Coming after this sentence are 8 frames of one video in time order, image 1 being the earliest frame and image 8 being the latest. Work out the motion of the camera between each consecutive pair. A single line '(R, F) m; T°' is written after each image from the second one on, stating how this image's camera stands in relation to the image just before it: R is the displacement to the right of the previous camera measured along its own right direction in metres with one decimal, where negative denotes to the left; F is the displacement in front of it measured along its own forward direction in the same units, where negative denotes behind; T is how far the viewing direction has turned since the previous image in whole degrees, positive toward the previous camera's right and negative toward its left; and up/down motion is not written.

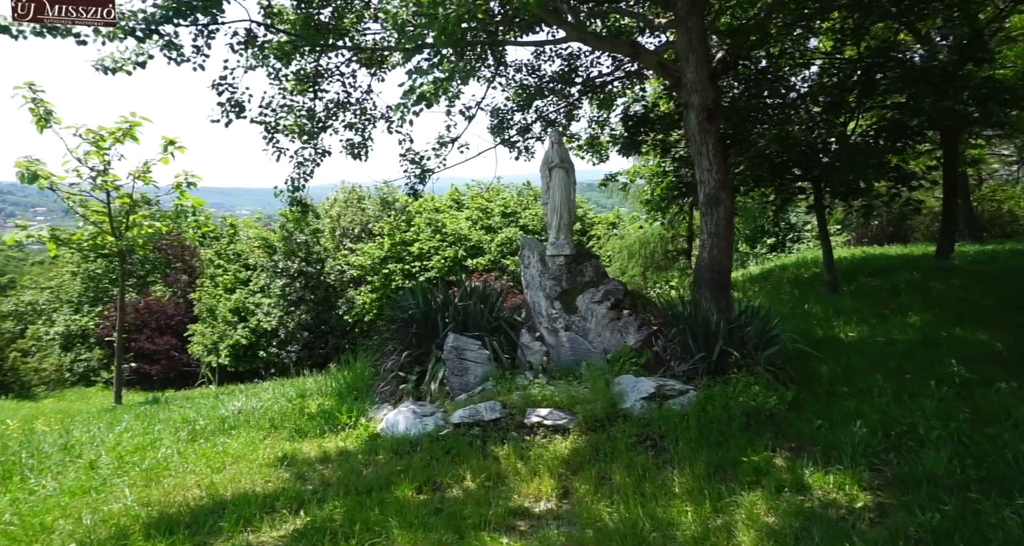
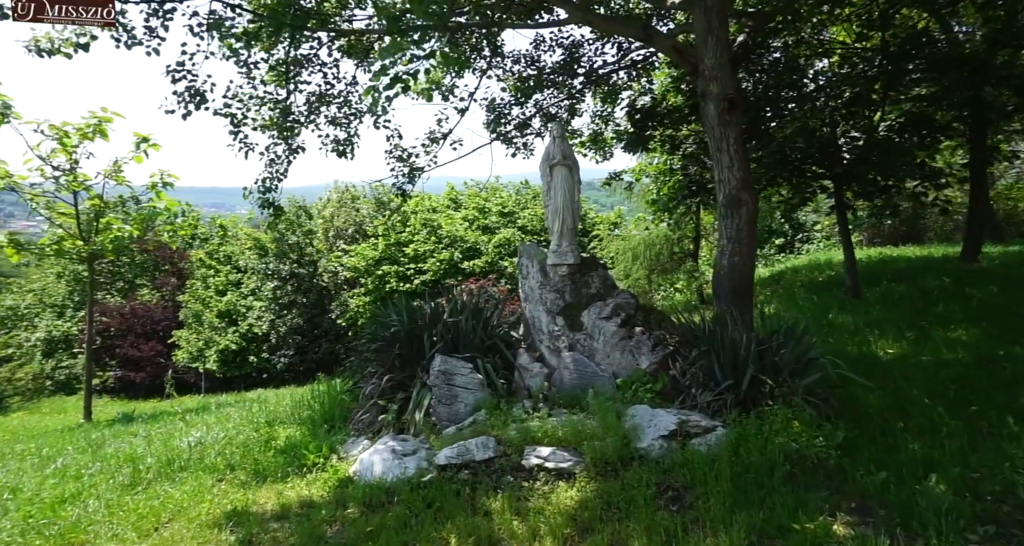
(0.0, +0.8) m; 0°
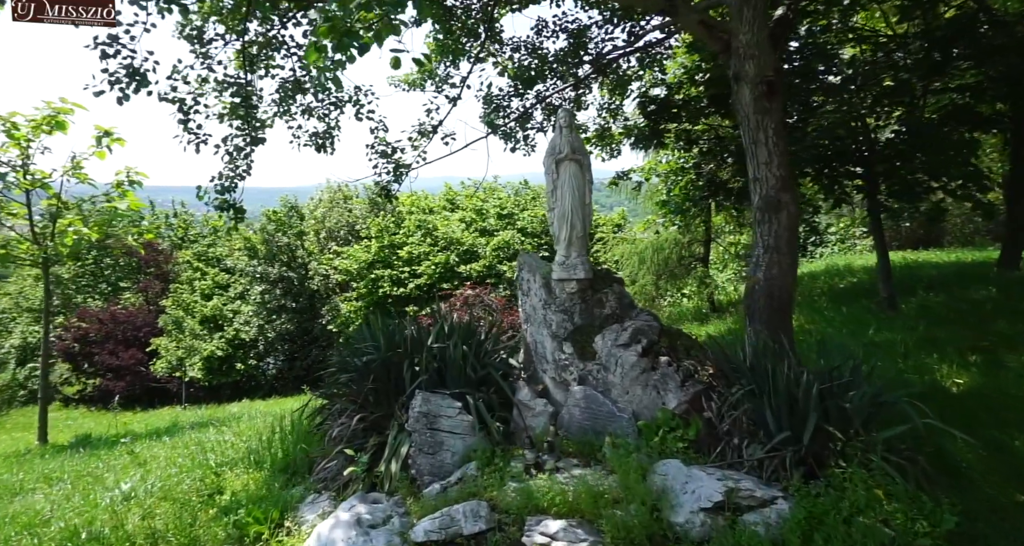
(0.0, +1.0) m; 0°
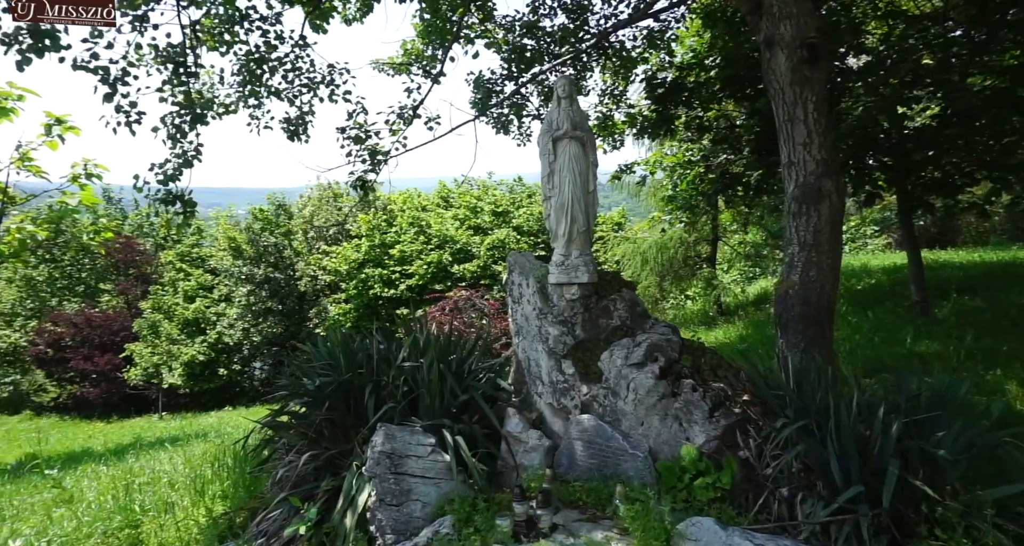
(+0.1, +0.9) m; 0°
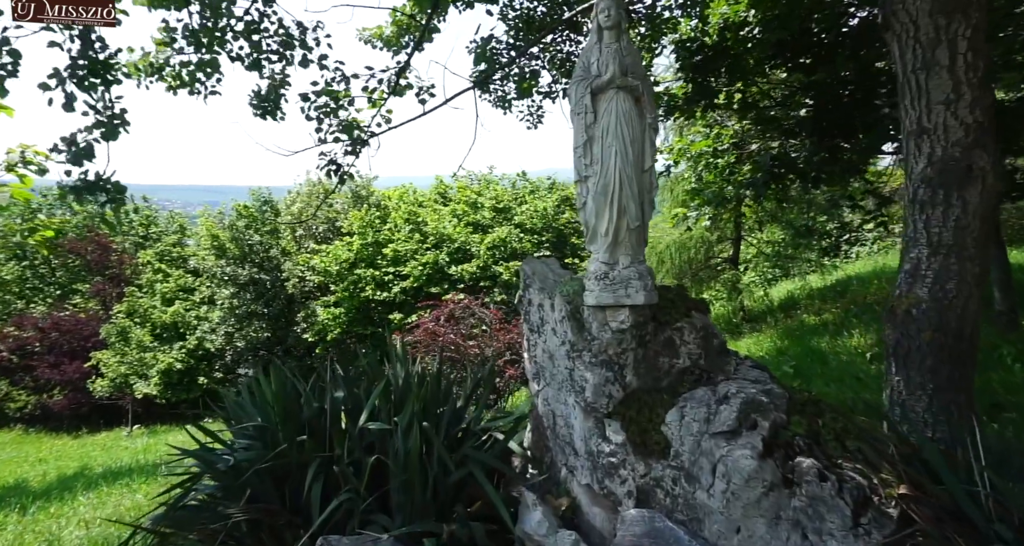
(-0.1, +1.3) m; 0°
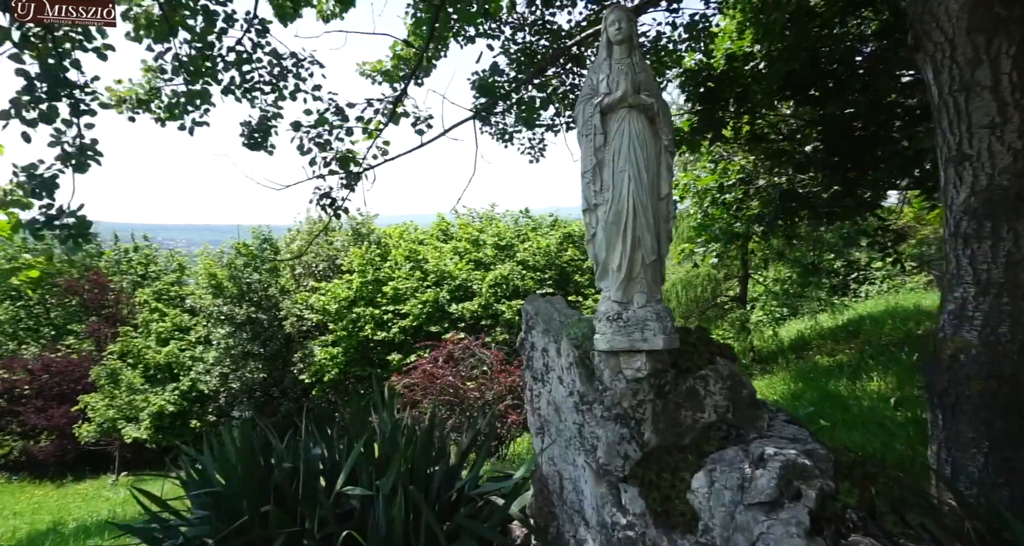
(0.0, +0.3) m; 0°
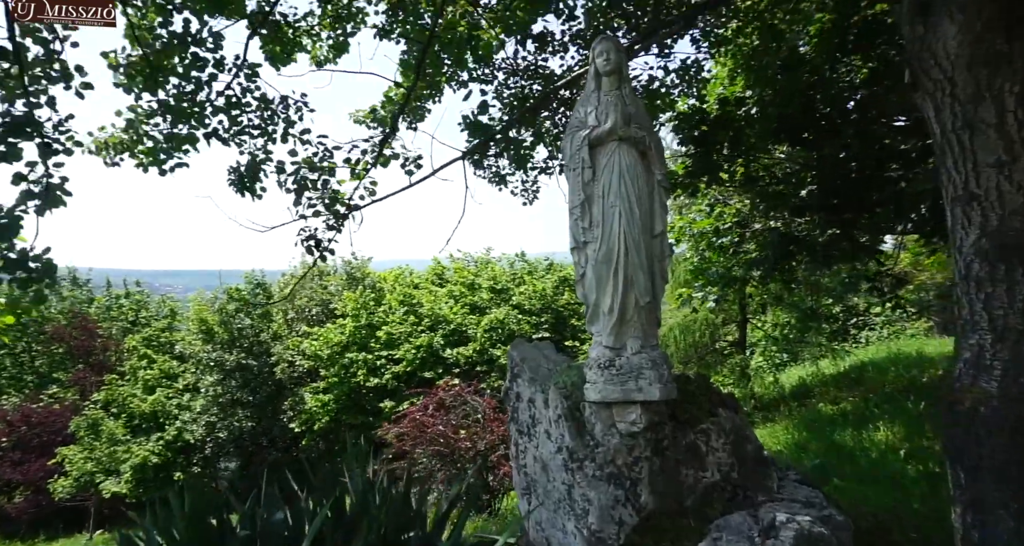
(+0.1, +0.2) m; 0°
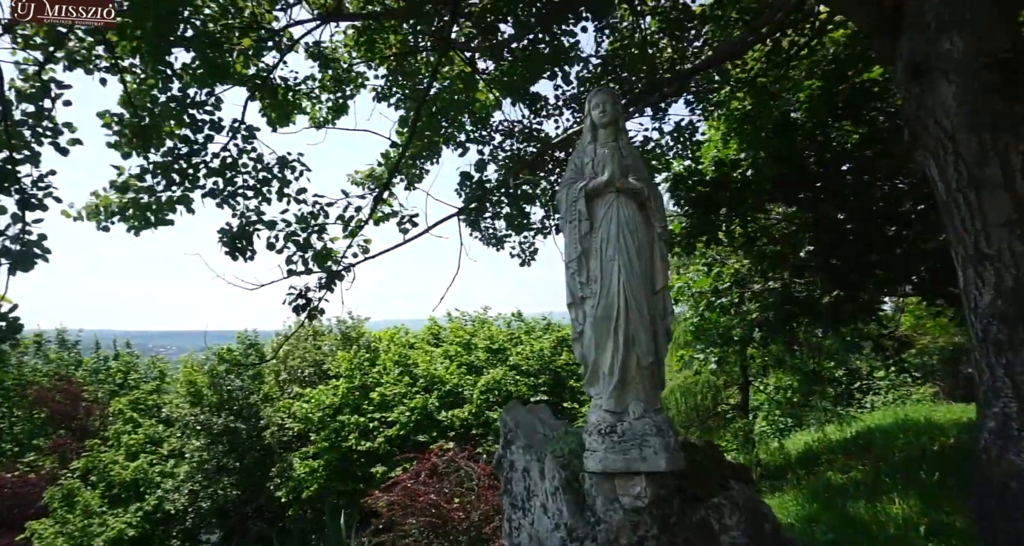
(0.0, +0.1) m; 0°
